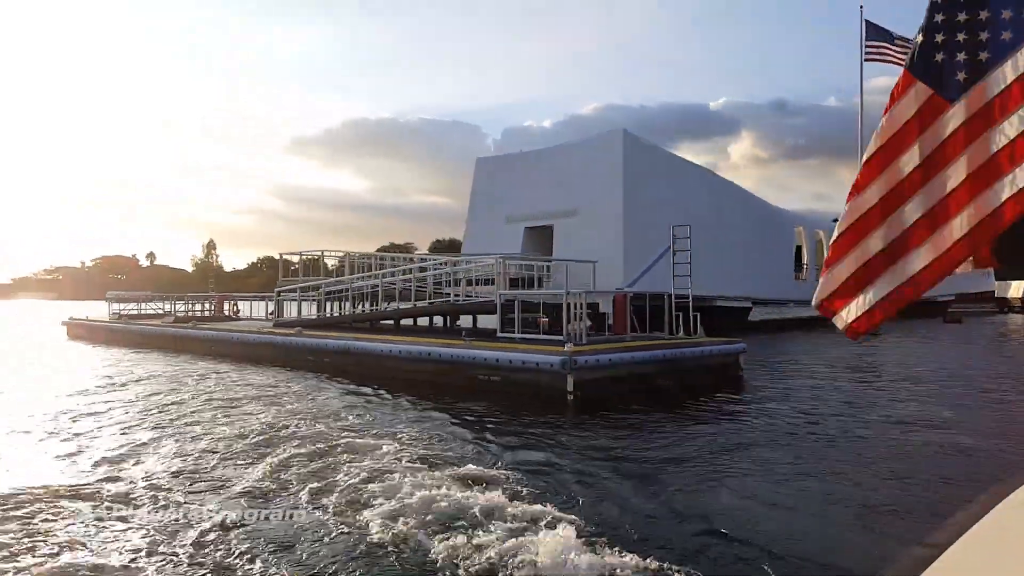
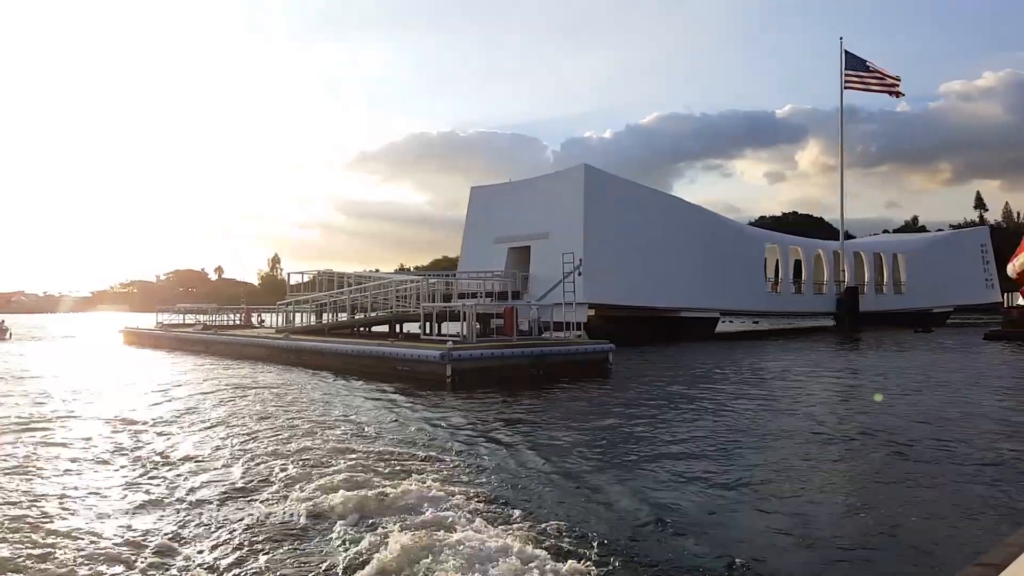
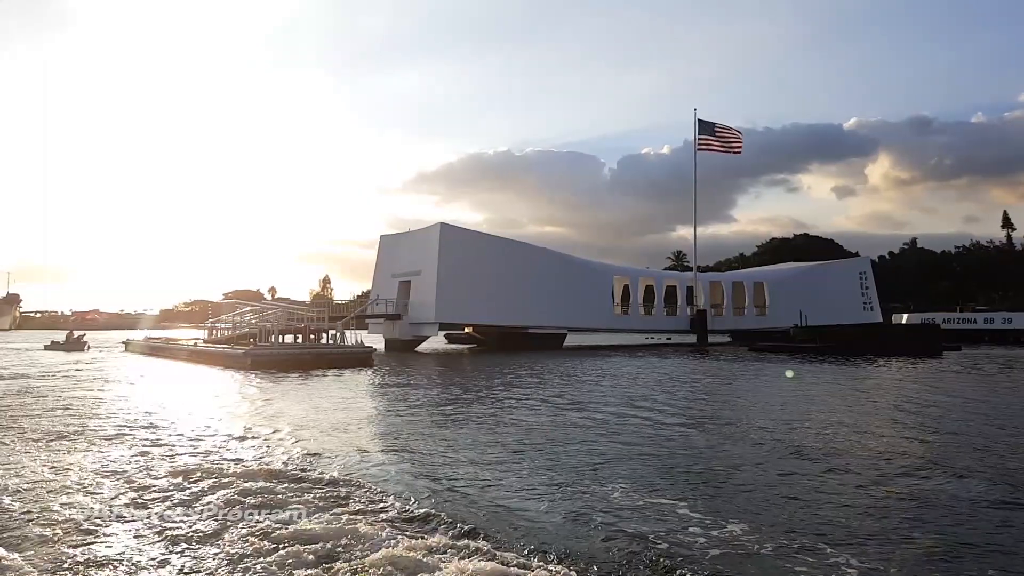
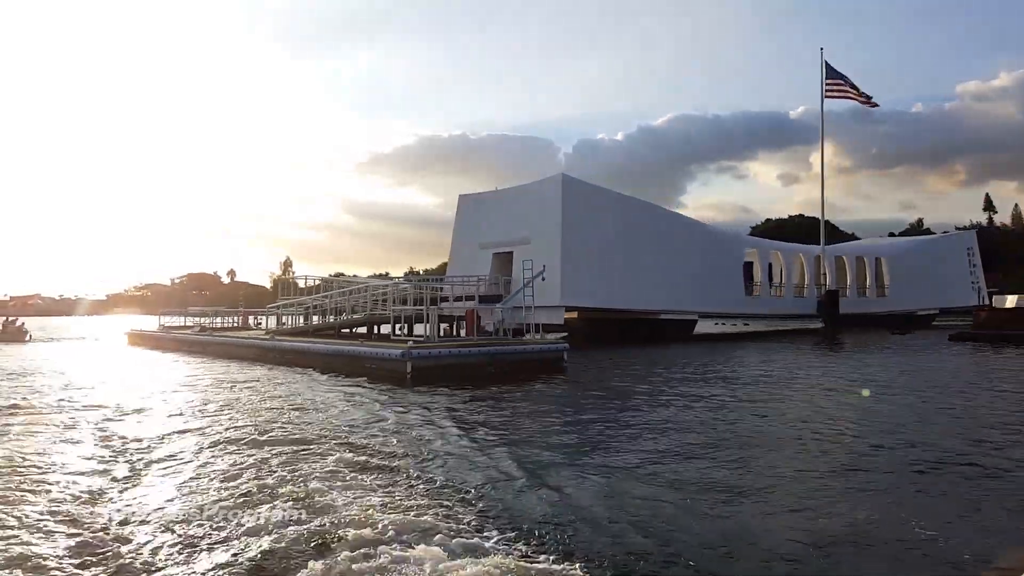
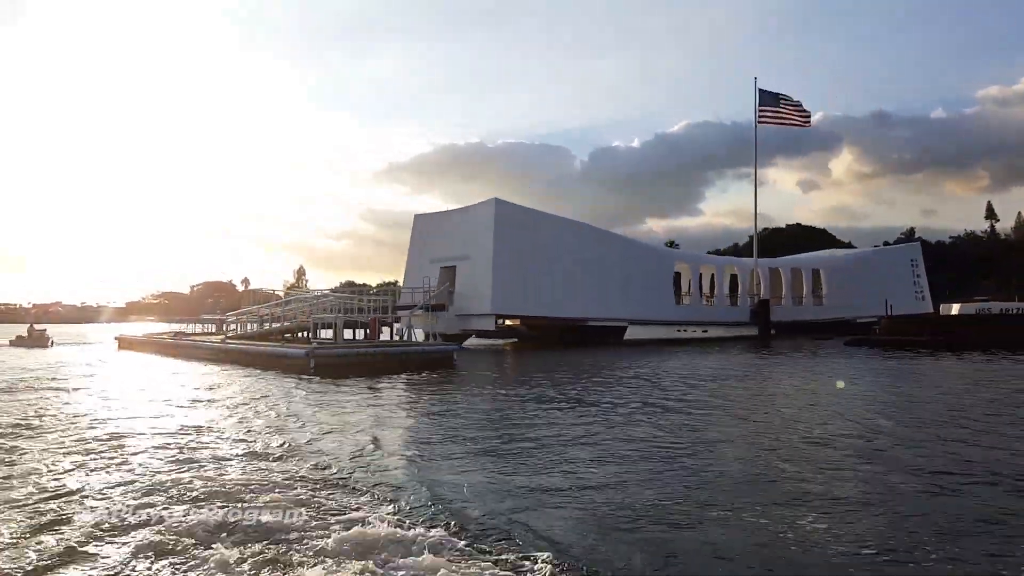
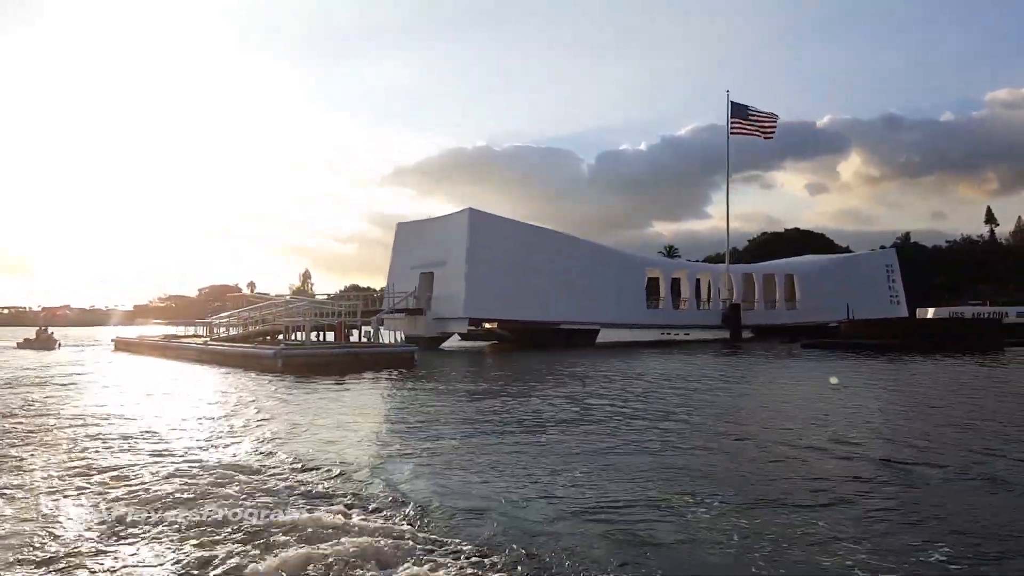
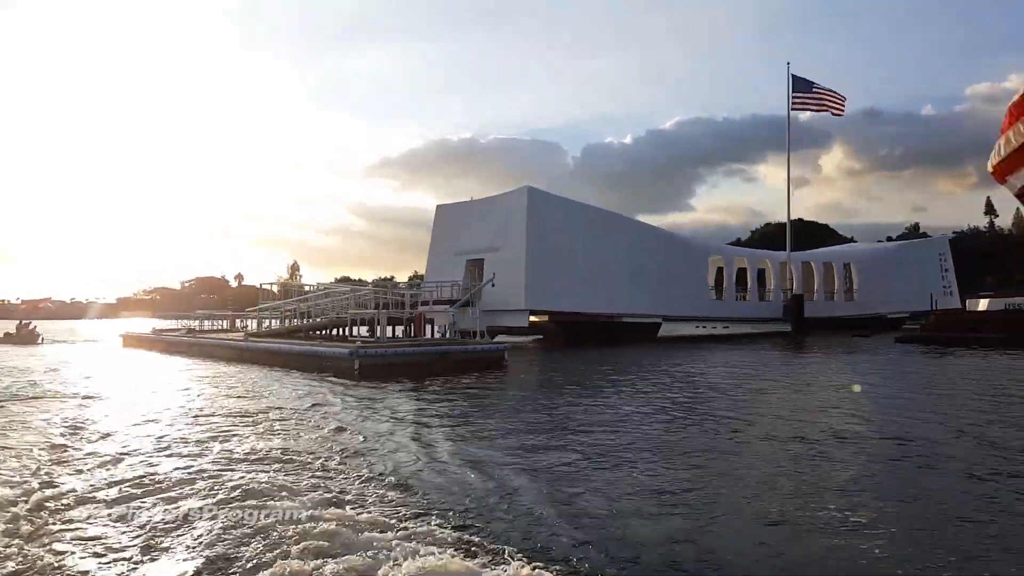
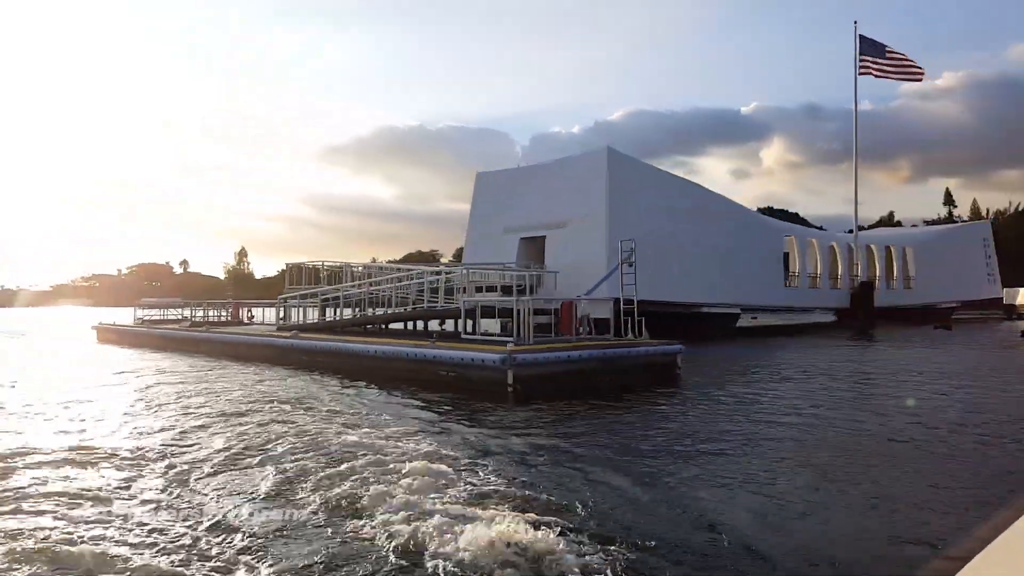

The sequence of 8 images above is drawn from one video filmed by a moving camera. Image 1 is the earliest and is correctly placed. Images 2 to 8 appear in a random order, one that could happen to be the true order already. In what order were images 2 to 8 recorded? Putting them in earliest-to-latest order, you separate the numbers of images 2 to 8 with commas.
8, 2, 4, 7, 5, 6, 3
